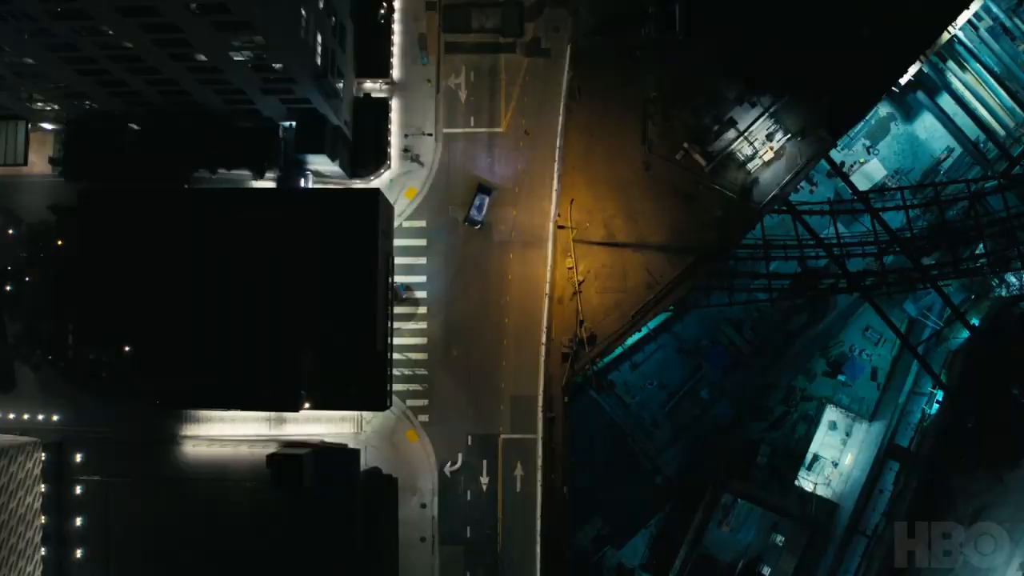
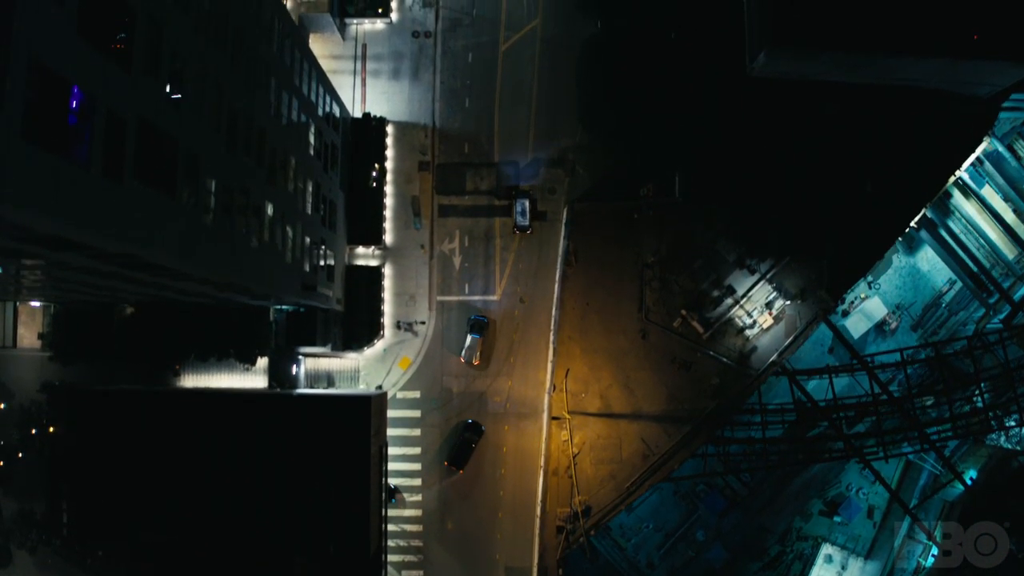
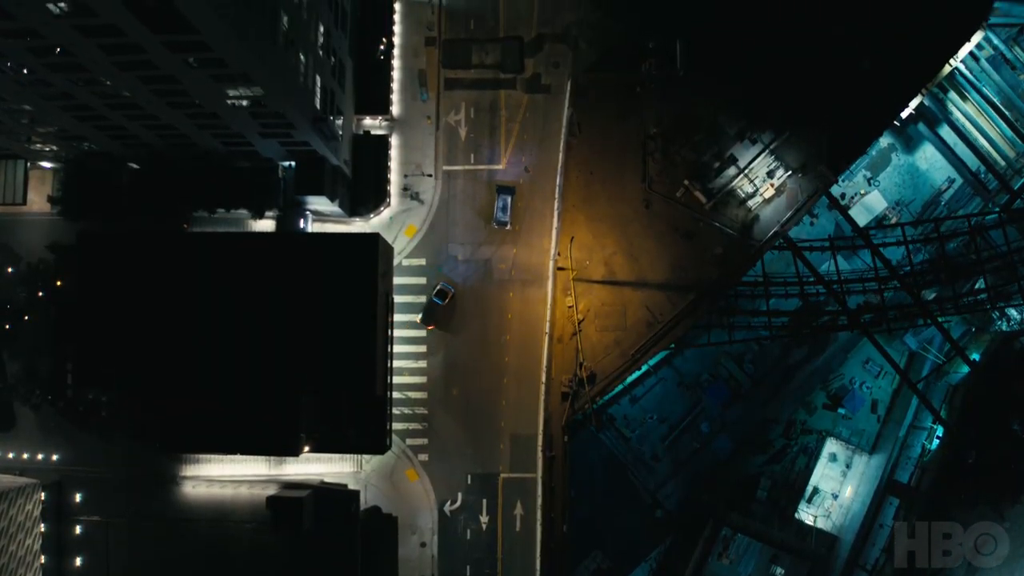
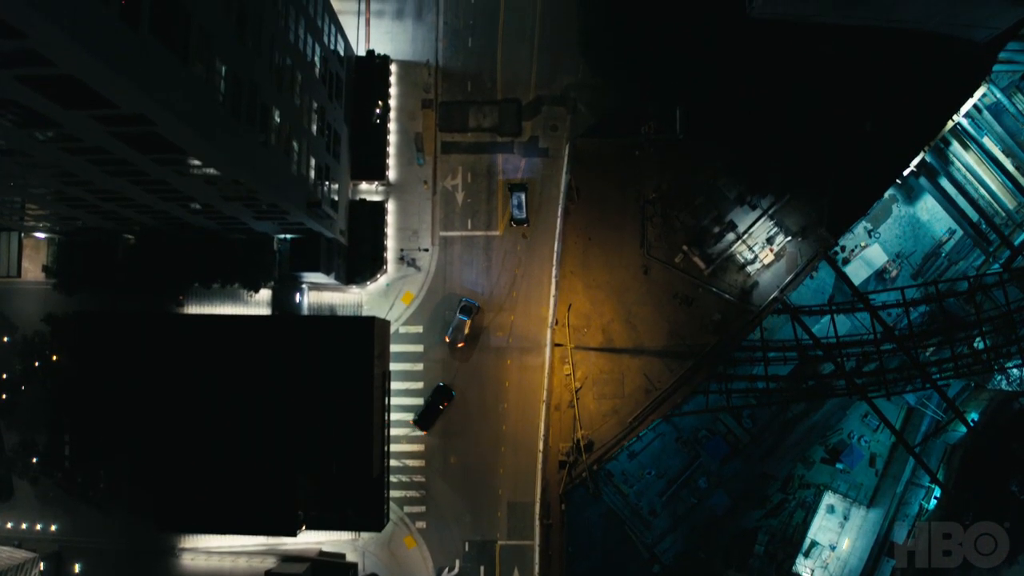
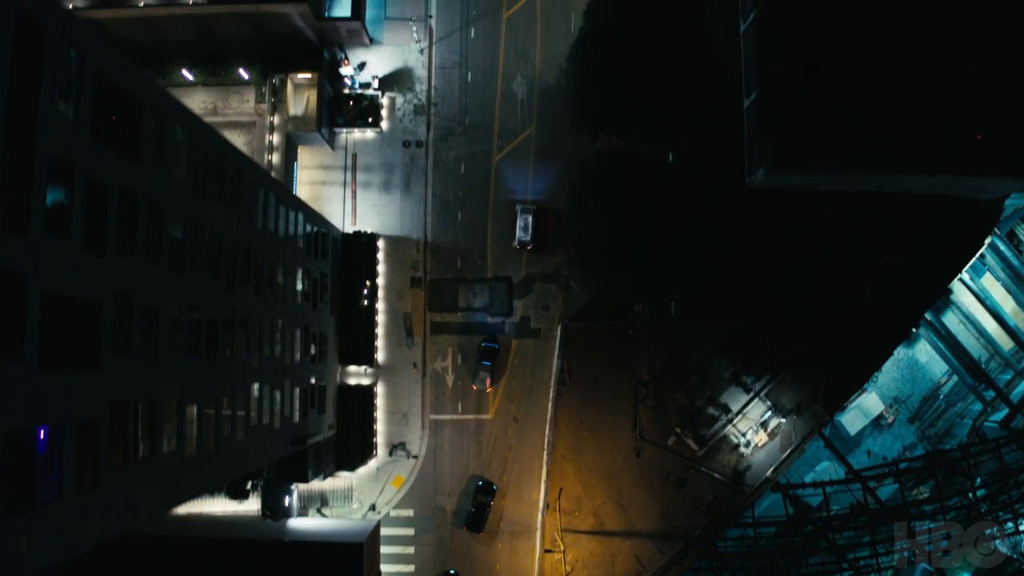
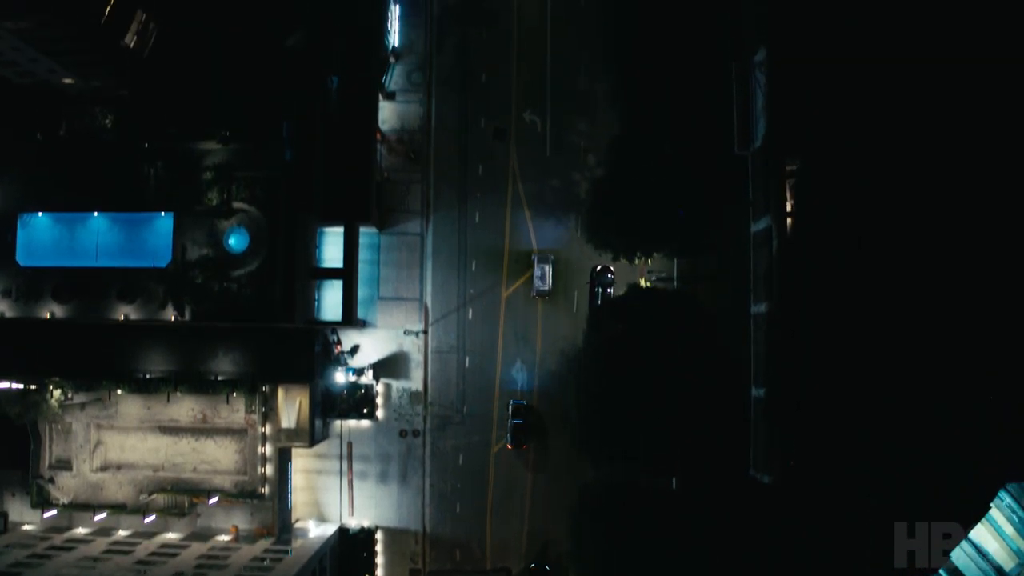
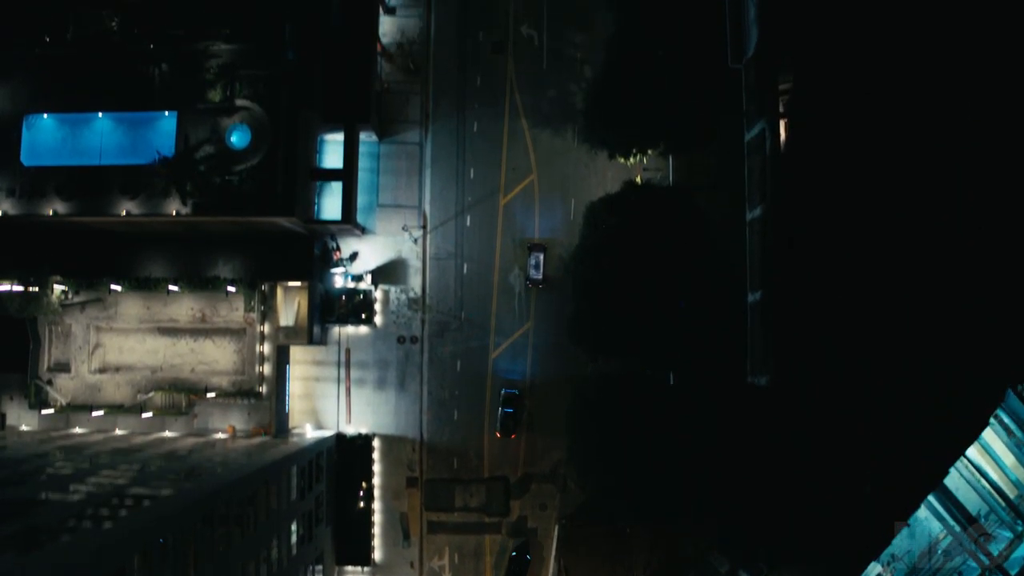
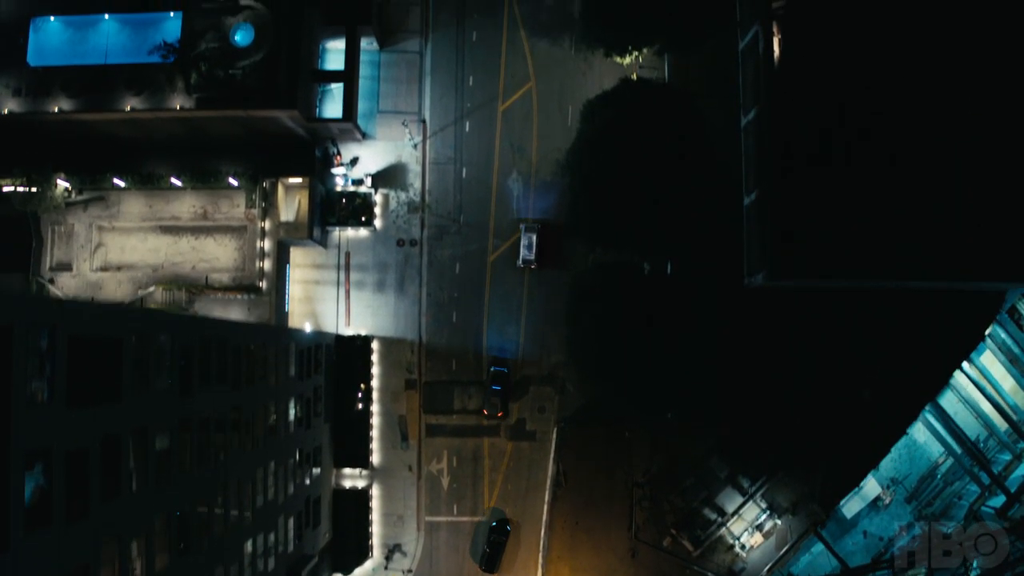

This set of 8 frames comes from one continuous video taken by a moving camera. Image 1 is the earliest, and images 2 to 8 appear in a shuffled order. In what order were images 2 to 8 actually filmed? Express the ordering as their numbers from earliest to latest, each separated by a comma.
3, 4, 2, 5, 8, 7, 6
